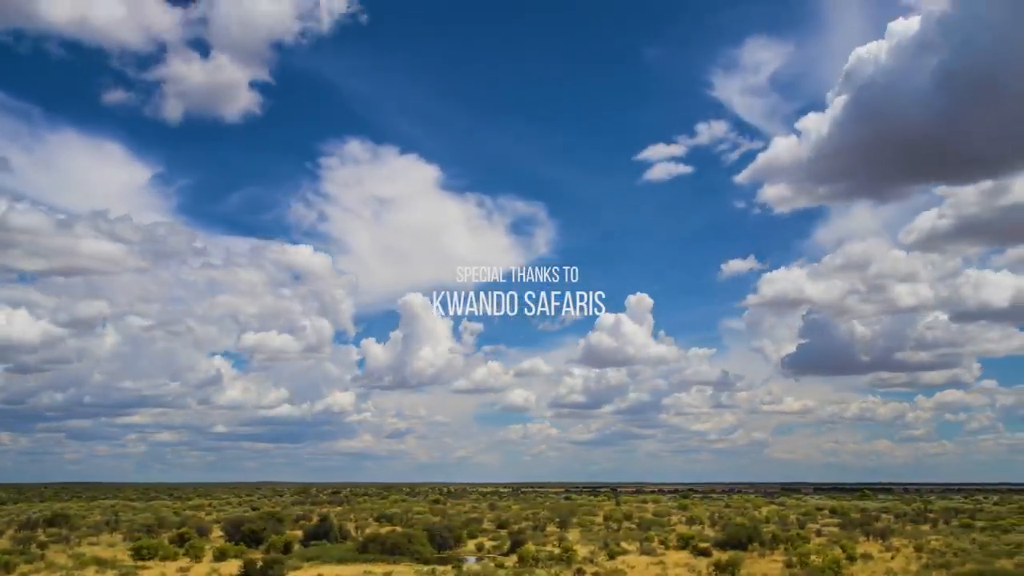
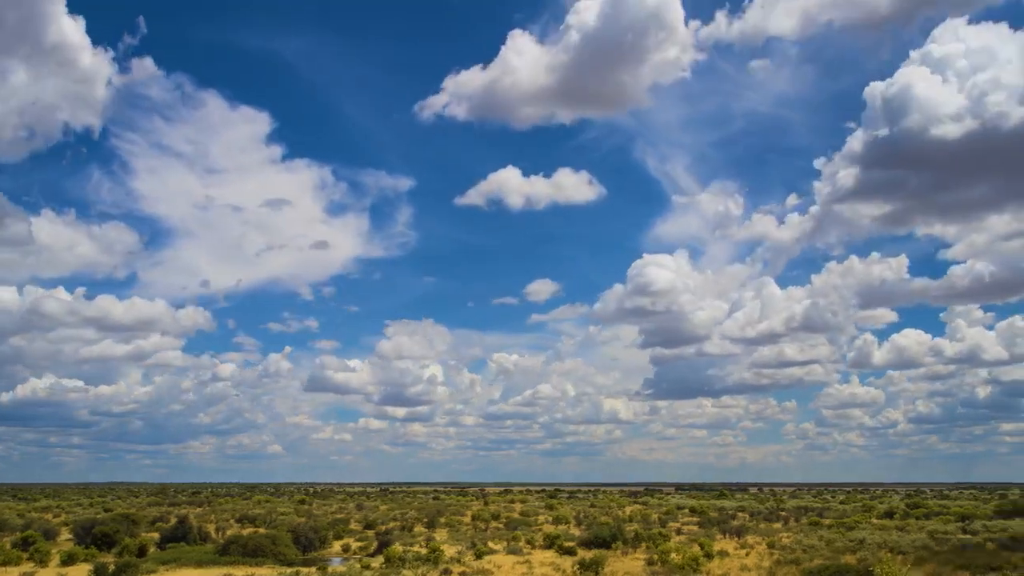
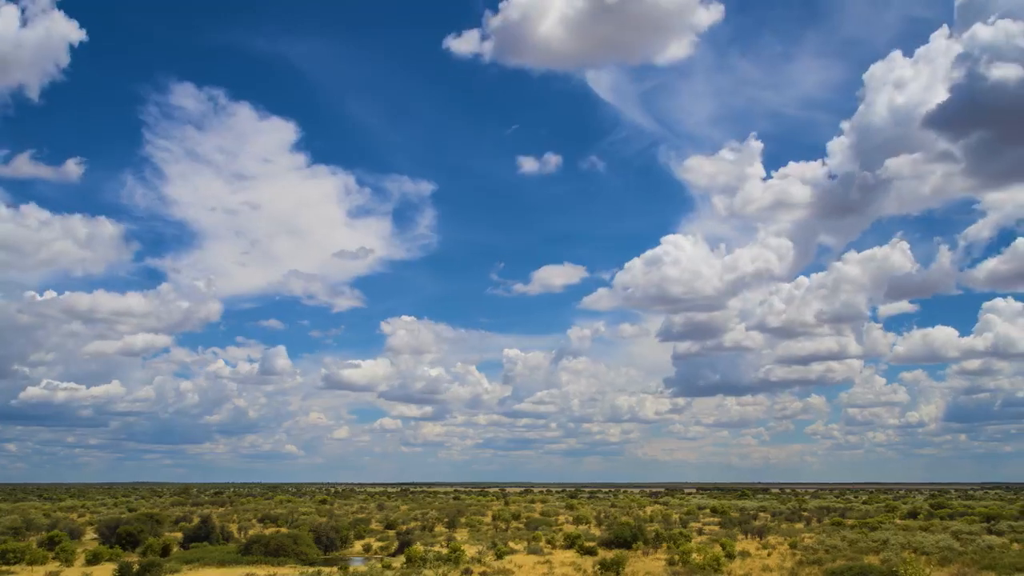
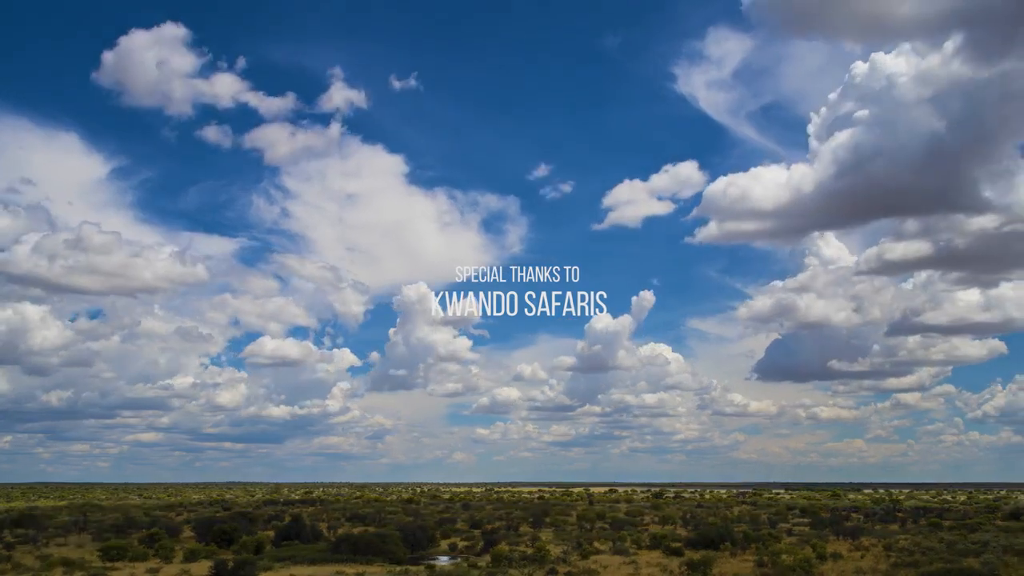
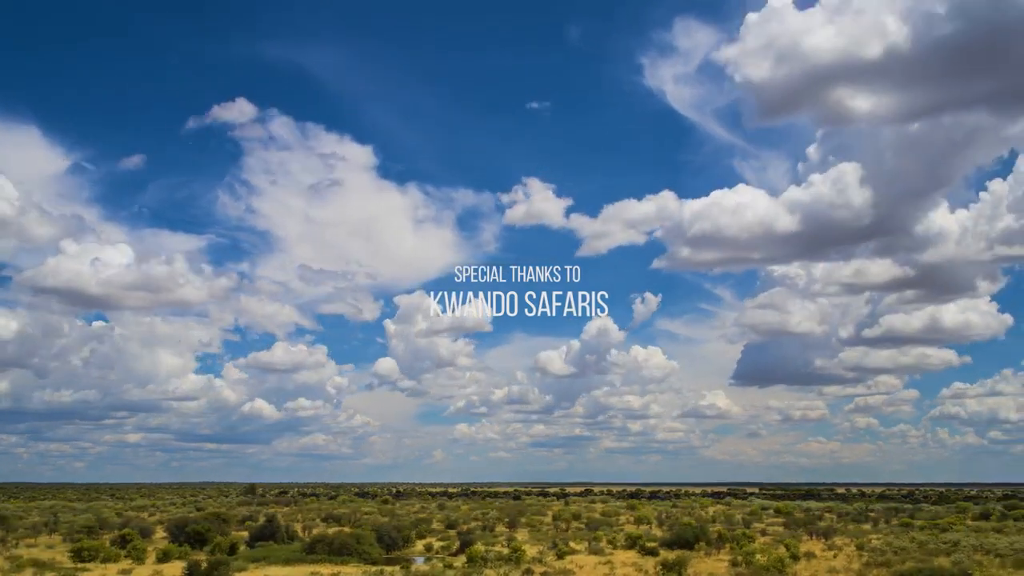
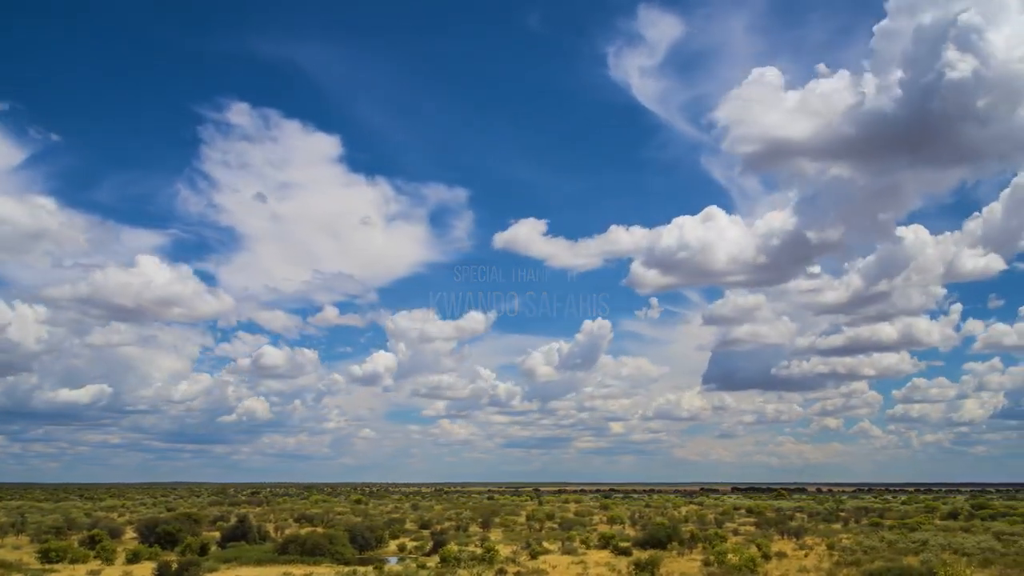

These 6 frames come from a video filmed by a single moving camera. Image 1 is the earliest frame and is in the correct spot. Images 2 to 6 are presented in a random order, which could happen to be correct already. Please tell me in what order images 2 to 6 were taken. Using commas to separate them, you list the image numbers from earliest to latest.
4, 5, 6, 3, 2
